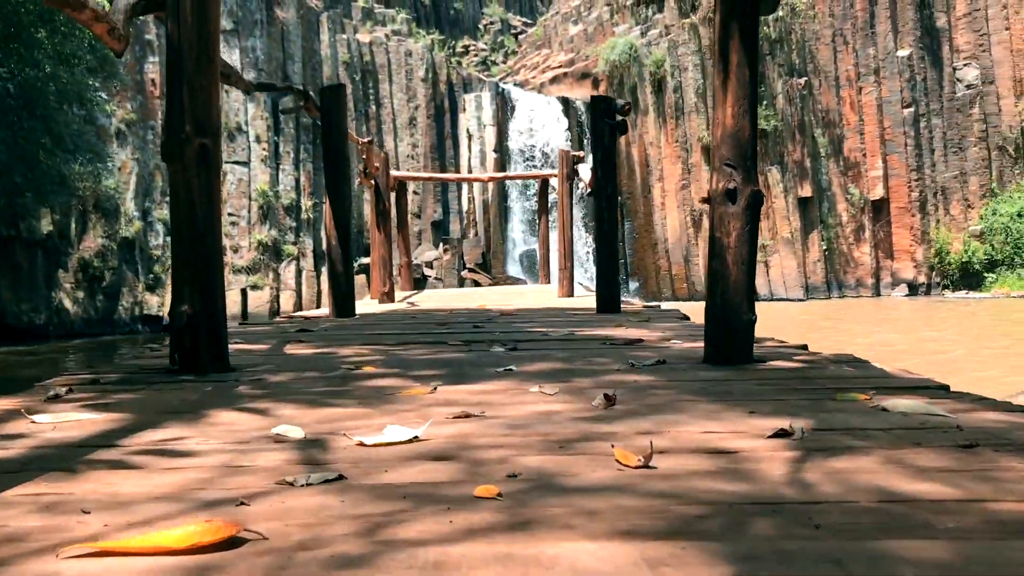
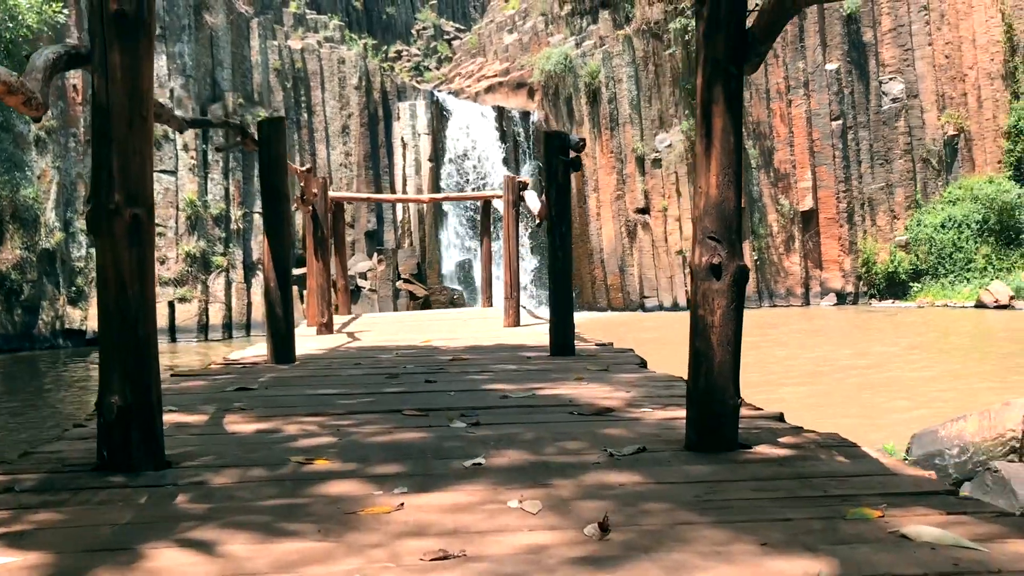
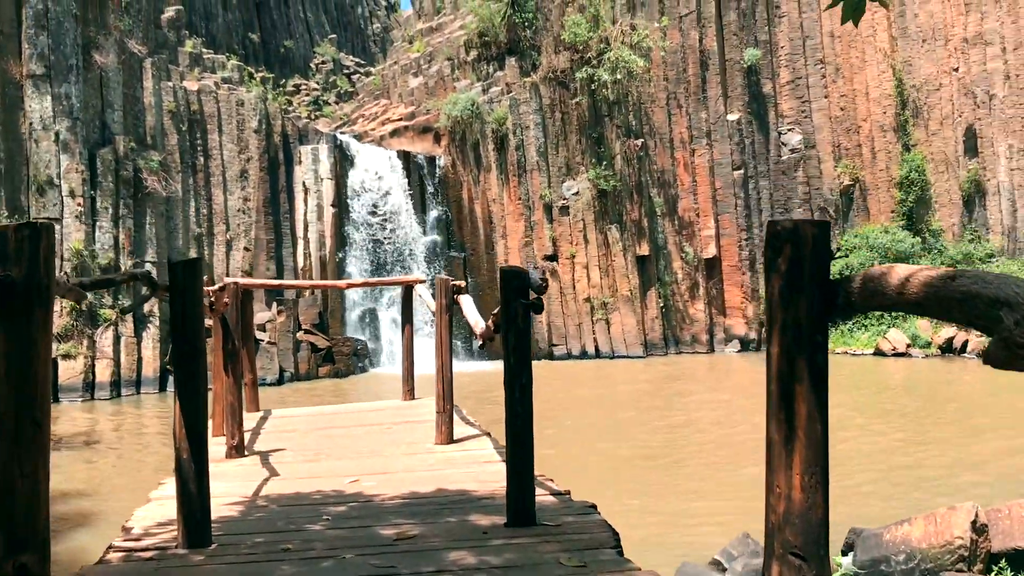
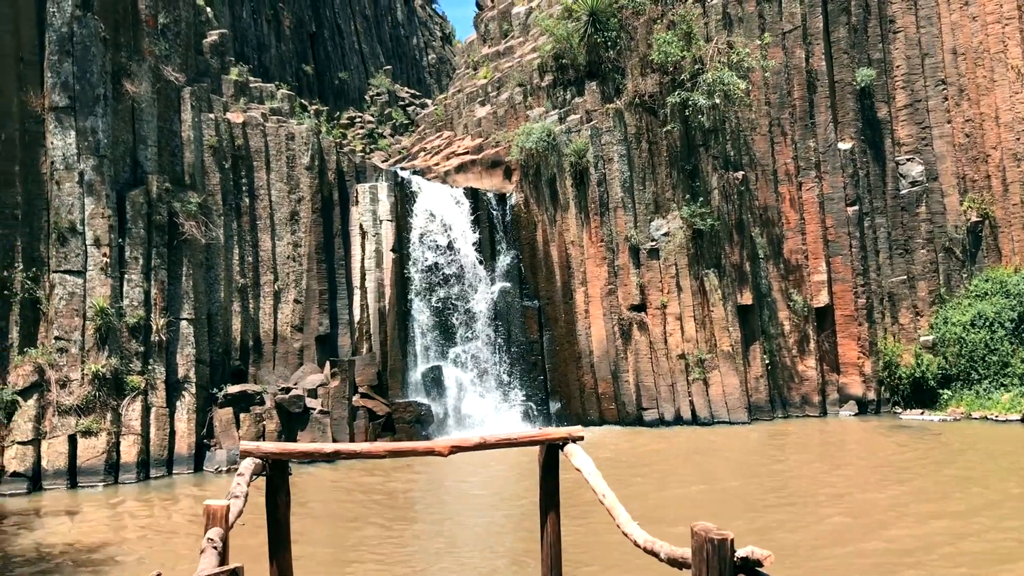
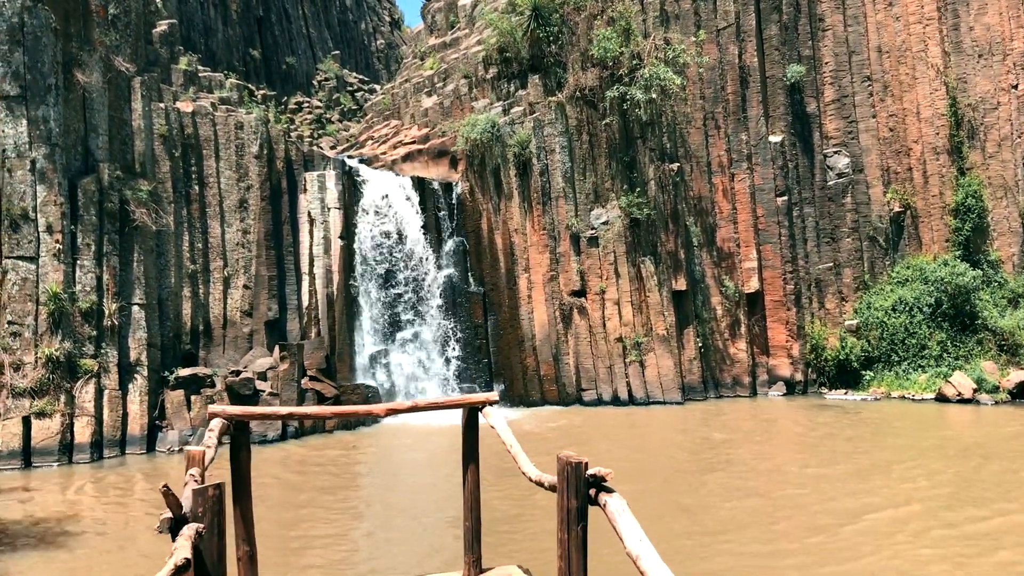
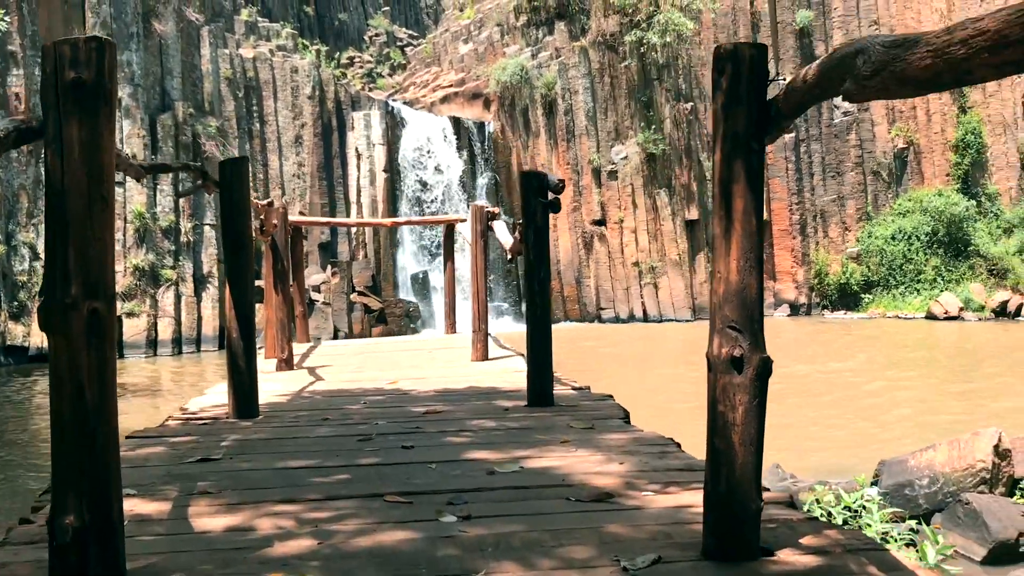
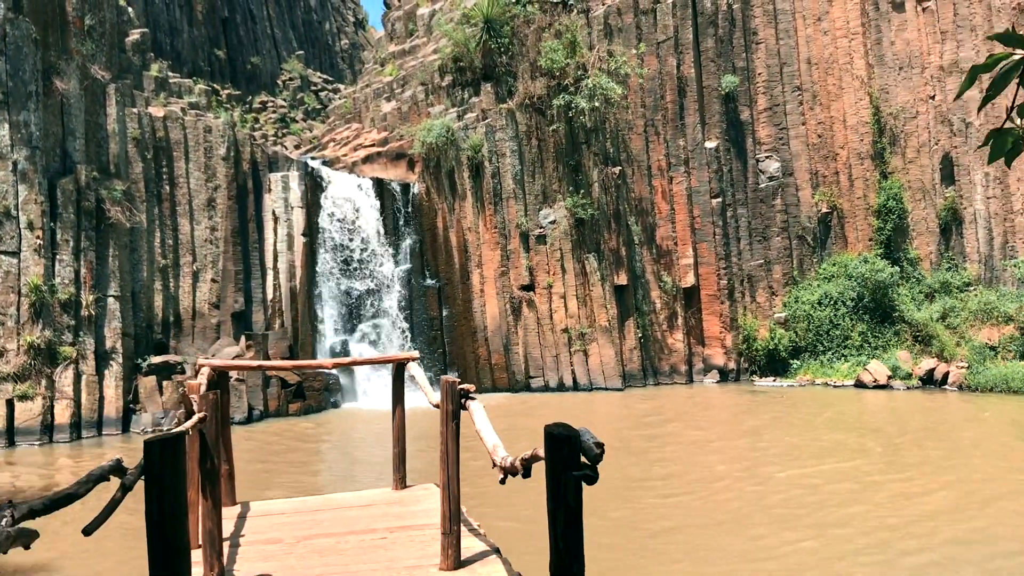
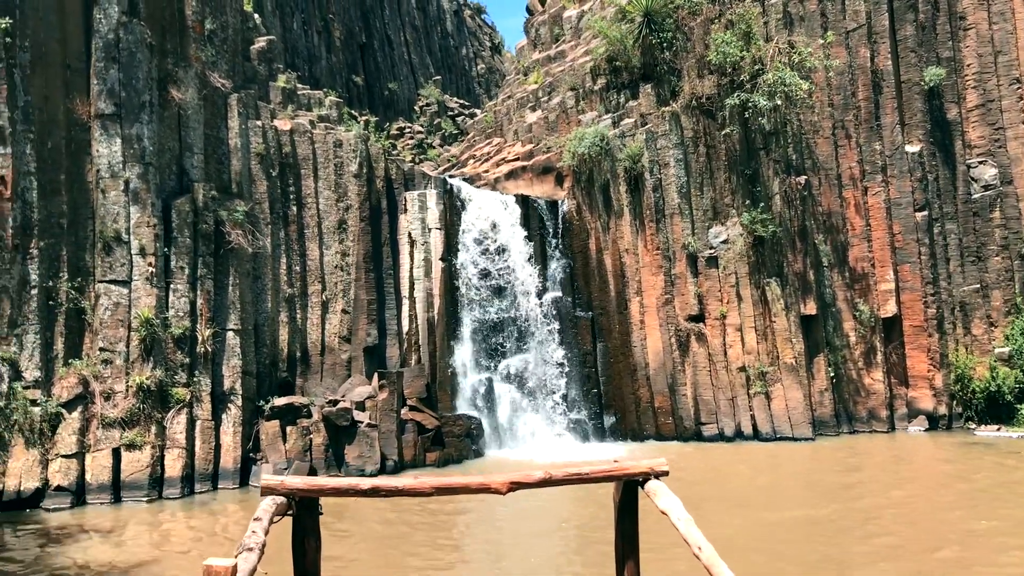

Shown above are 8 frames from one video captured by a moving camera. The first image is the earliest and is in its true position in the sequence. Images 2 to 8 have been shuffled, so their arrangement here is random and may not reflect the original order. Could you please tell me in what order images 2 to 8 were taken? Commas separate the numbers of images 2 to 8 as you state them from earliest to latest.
2, 6, 3, 7, 5, 4, 8
